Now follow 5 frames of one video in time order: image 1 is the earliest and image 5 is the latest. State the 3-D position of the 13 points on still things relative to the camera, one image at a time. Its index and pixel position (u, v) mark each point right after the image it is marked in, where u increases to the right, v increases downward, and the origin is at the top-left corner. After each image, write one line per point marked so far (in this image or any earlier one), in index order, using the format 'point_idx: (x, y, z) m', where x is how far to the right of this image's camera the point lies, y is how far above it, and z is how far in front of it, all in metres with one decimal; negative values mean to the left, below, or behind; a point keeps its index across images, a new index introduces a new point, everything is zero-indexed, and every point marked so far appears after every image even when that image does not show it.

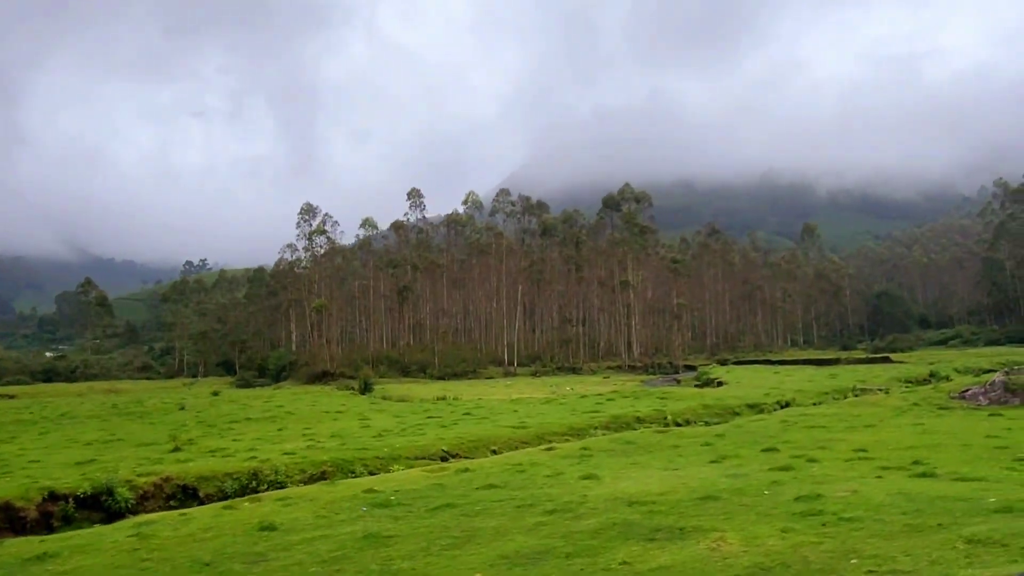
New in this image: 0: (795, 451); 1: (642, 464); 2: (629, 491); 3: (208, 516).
0: (+7.1, -4.1, +17.9) m
1: (+3.1, -4.3, +17.2) m
2: (+2.2, -3.8, +13.4) m
3: (-5.6, -4.2, +13.1) m
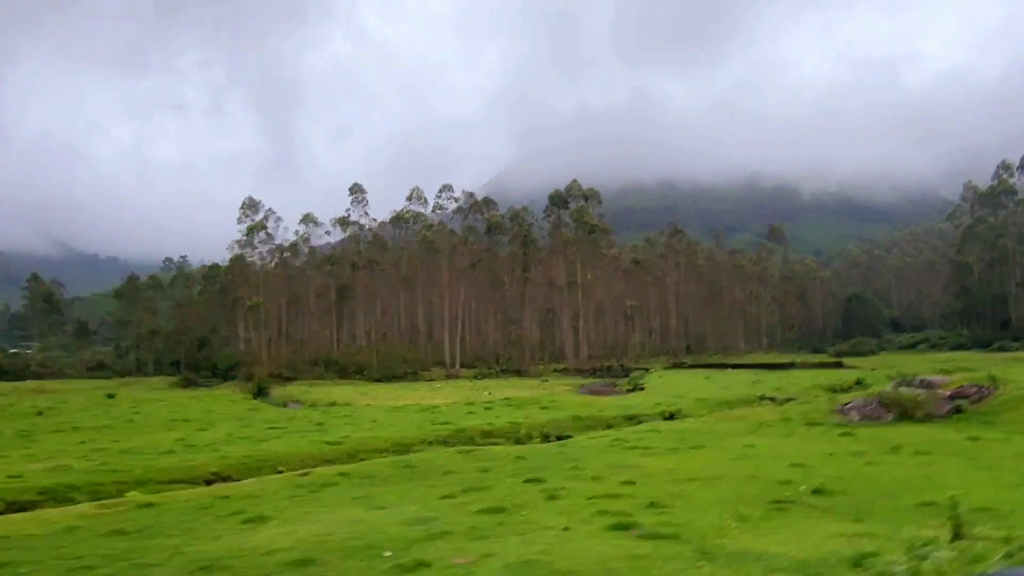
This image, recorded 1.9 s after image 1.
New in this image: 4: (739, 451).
0: (+1.0, -4.1, +15.0) m
1: (-3.0, -4.2, +14.3) m
2: (-3.9, -3.8, +10.4) m
3: (-11.7, -4.1, +10.1) m
4: (+5.9, -4.2, +18.5) m
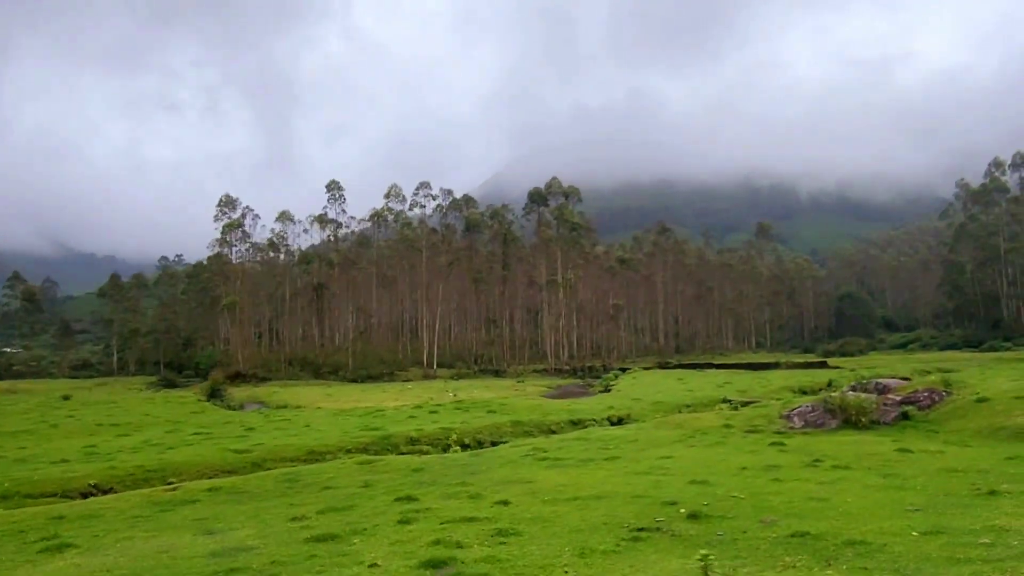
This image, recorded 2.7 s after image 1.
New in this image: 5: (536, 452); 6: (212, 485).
0: (-1.5, -4.1, +13.6) m
1: (-5.5, -4.2, +12.9) m
2: (-6.4, -3.7, +9.0) m
3: (-14.2, -4.1, +8.6) m
4: (+3.4, -4.2, +17.1) m
5: (+0.7, -4.6, +19.6) m
6: (-7.1, -4.6, +16.6) m
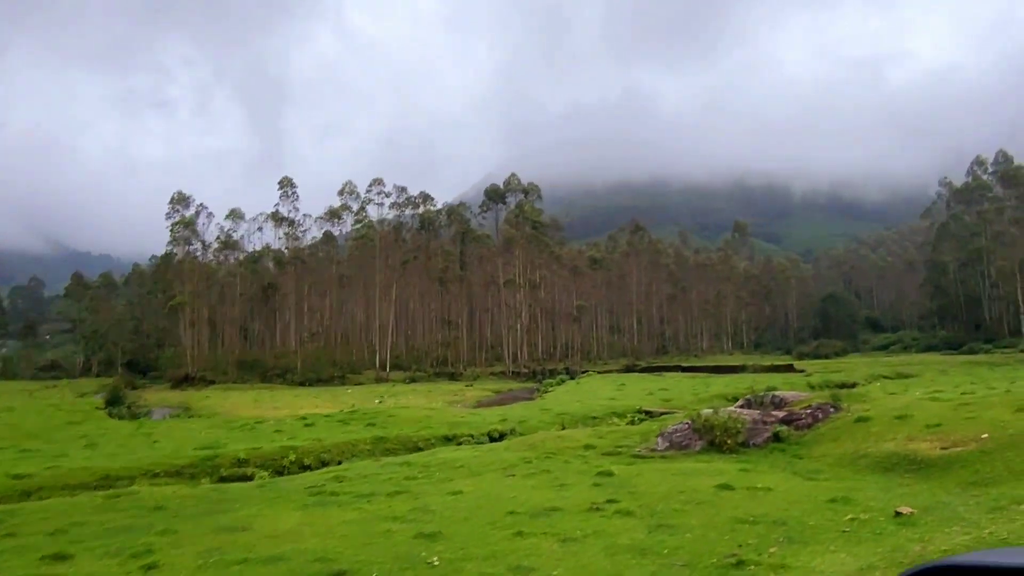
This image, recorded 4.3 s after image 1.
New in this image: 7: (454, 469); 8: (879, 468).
0: (-6.5, -4.1, +10.8) m
1: (-10.5, -4.3, +10.1) m
2: (-11.4, -3.8, +6.2) m
3: (-19.2, -4.1, +5.9) m
4: (-1.6, -4.3, +14.3) m
5: (-4.3, -4.6, +16.8) m
6: (-12.1, -4.7, +13.9) m
7: (-1.5, -4.6, +18.2) m
8: (+7.8, -3.8, +15.1) m
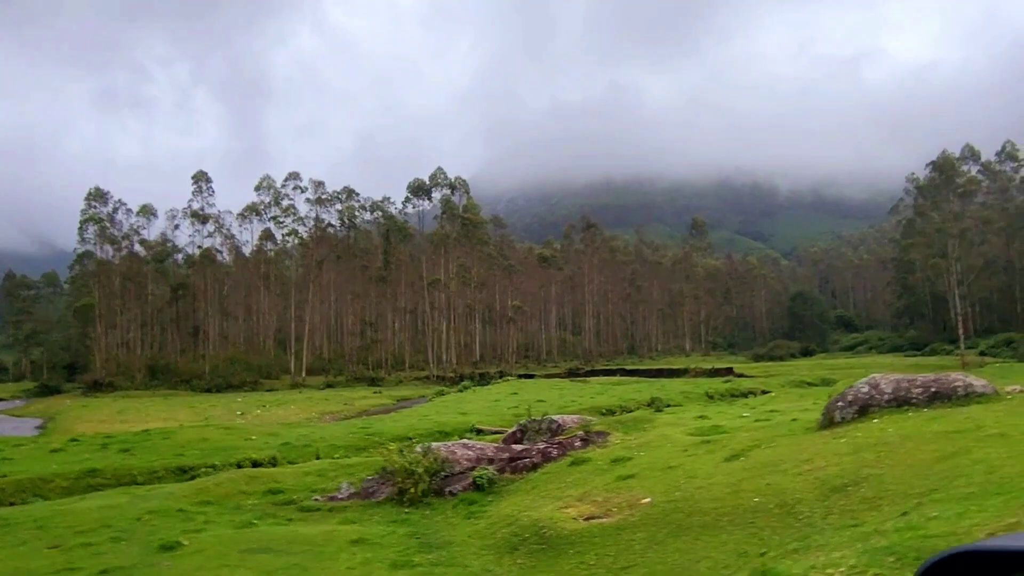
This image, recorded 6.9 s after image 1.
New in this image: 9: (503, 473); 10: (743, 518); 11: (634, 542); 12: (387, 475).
0: (-14.4, -4.3, +6.5) m
1: (-18.3, -4.4, +5.7) m
2: (-19.2, -4.0, +1.9) m
3: (-27.0, -4.3, +1.4) m
4: (-9.4, -4.4, +10.0) m
5: (-12.2, -4.7, +12.5) m
6: (-19.9, -4.8, +9.5) m
7: (-9.4, -4.7, +13.9) m
8: (-0.1, -3.9, +10.8) m
9: (-0.1, -4.0, +15.5) m
10: (+2.9, -2.8, +8.8) m
11: (+1.6, -3.3, +9.3) m
12: (-2.7, -4.2, +15.9) m
